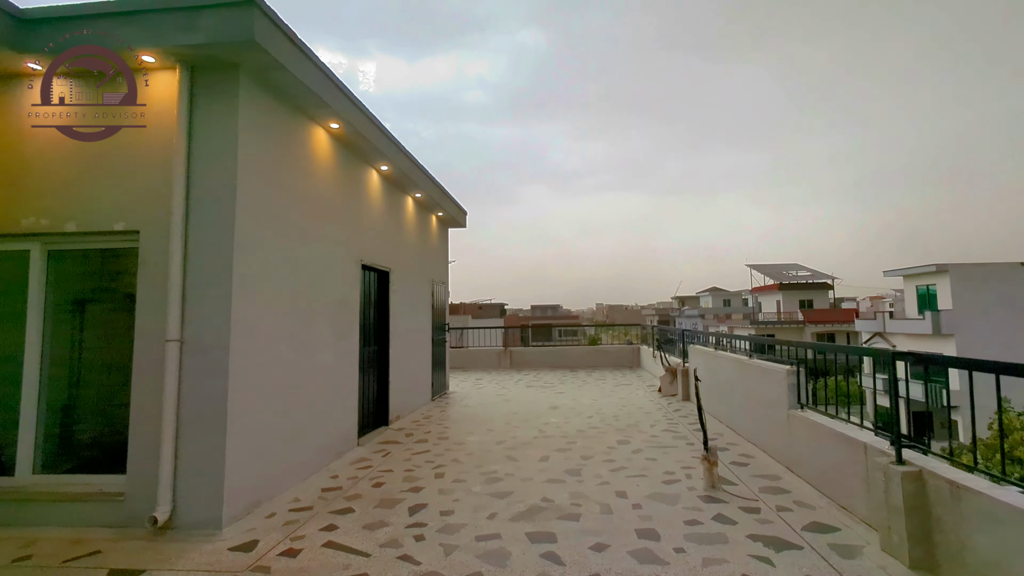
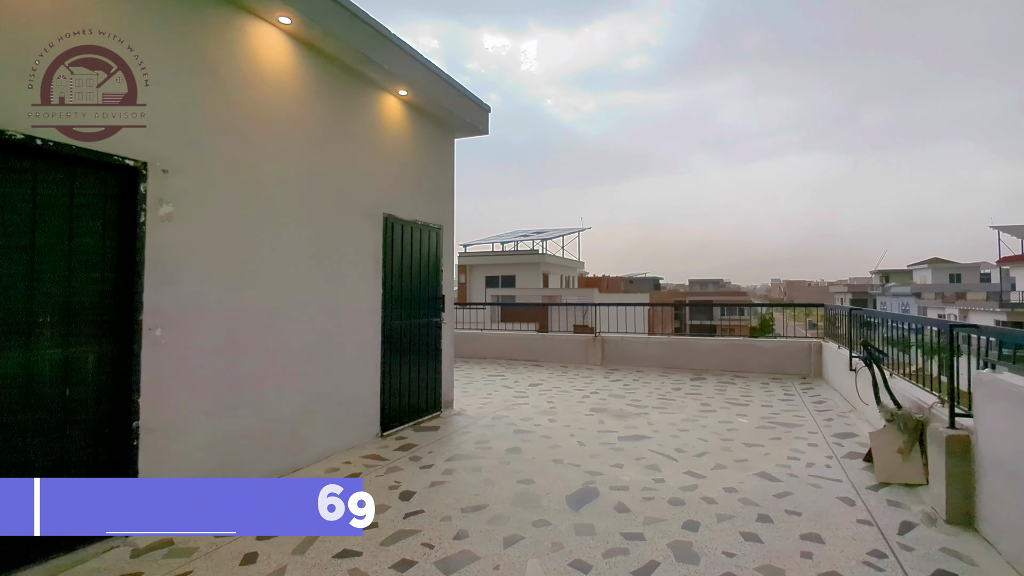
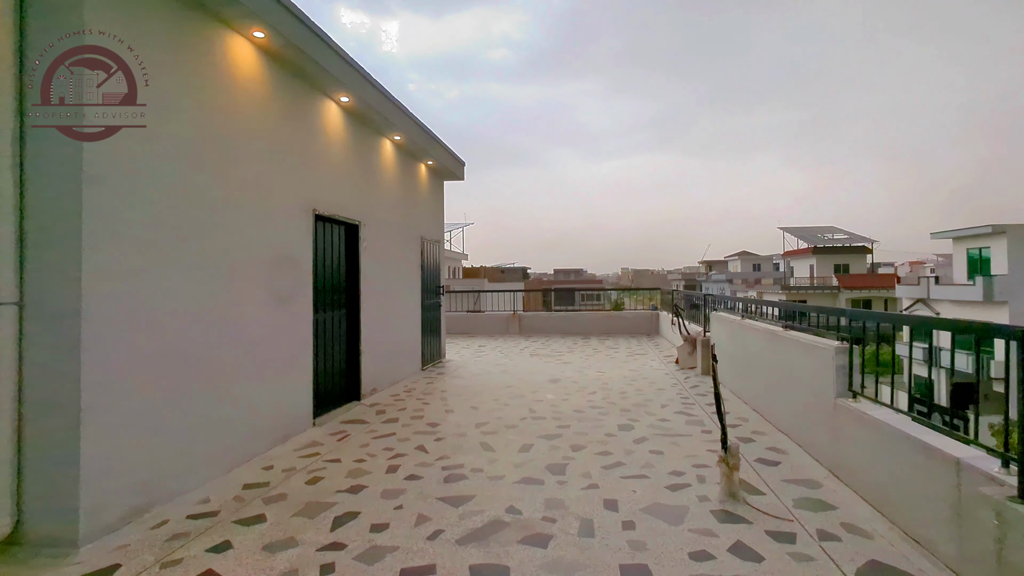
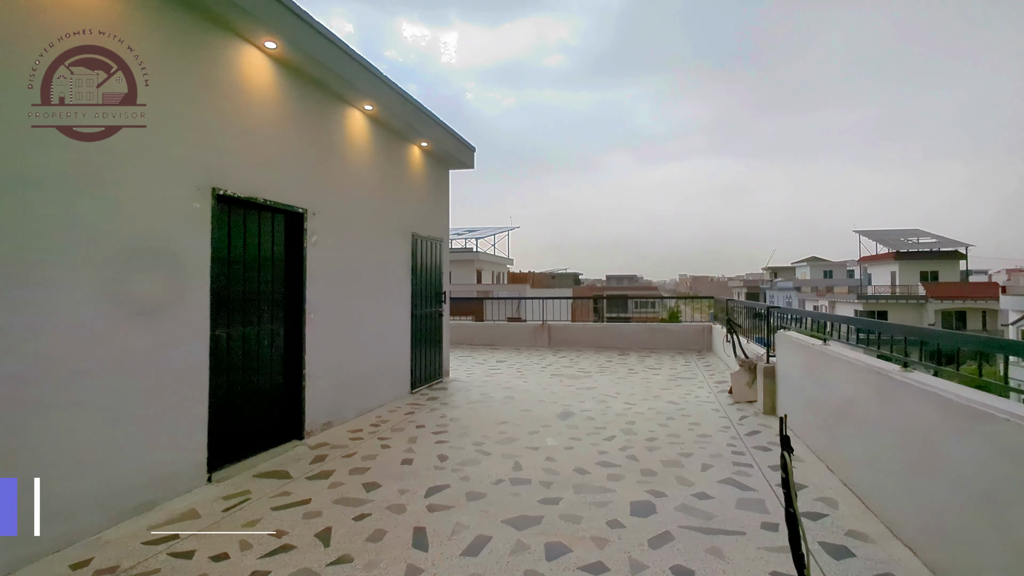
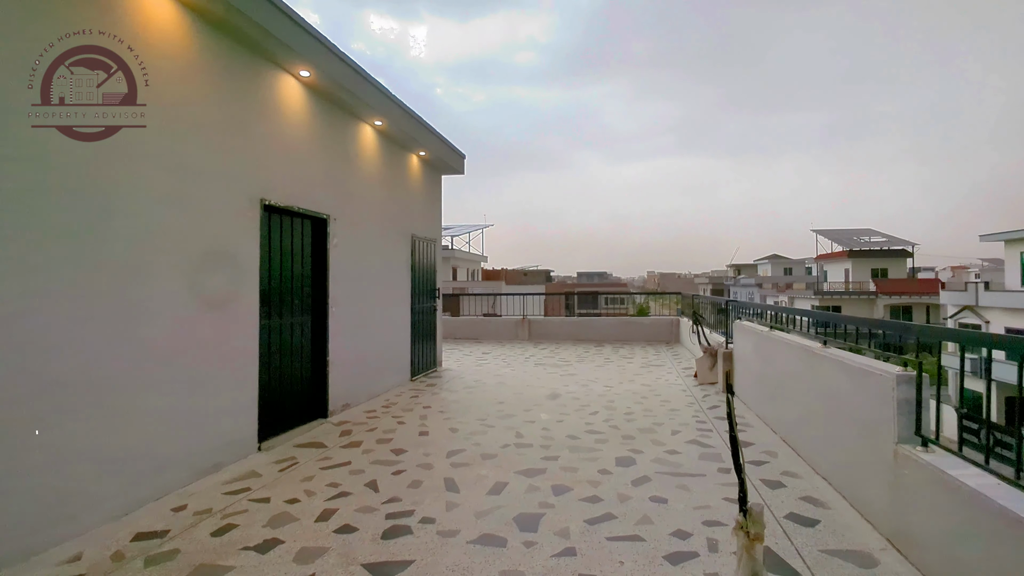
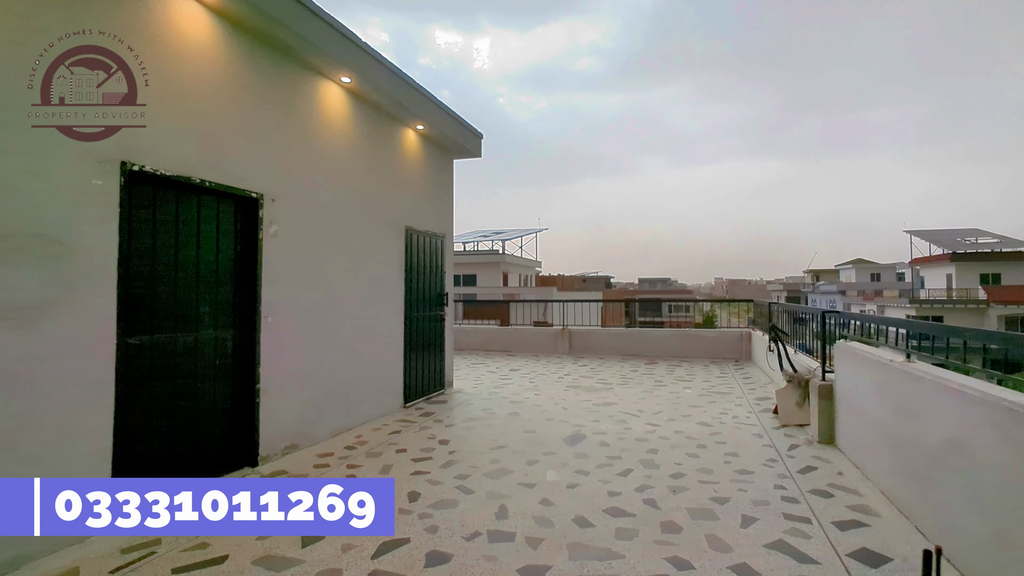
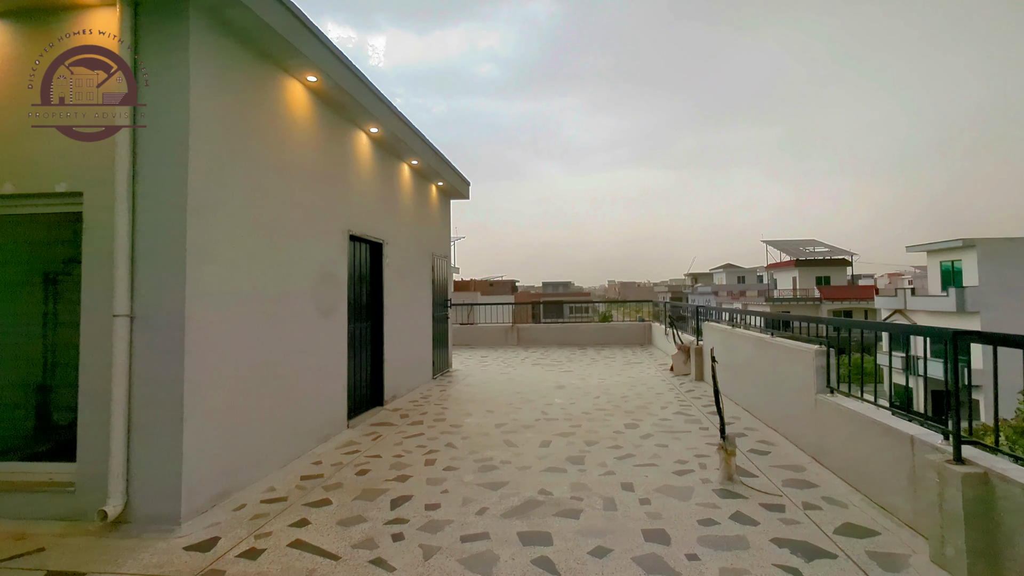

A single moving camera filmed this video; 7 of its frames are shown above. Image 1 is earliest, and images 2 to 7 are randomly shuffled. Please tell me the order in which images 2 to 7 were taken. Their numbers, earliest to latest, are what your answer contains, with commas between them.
7, 3, 5, 4, 6, 2
